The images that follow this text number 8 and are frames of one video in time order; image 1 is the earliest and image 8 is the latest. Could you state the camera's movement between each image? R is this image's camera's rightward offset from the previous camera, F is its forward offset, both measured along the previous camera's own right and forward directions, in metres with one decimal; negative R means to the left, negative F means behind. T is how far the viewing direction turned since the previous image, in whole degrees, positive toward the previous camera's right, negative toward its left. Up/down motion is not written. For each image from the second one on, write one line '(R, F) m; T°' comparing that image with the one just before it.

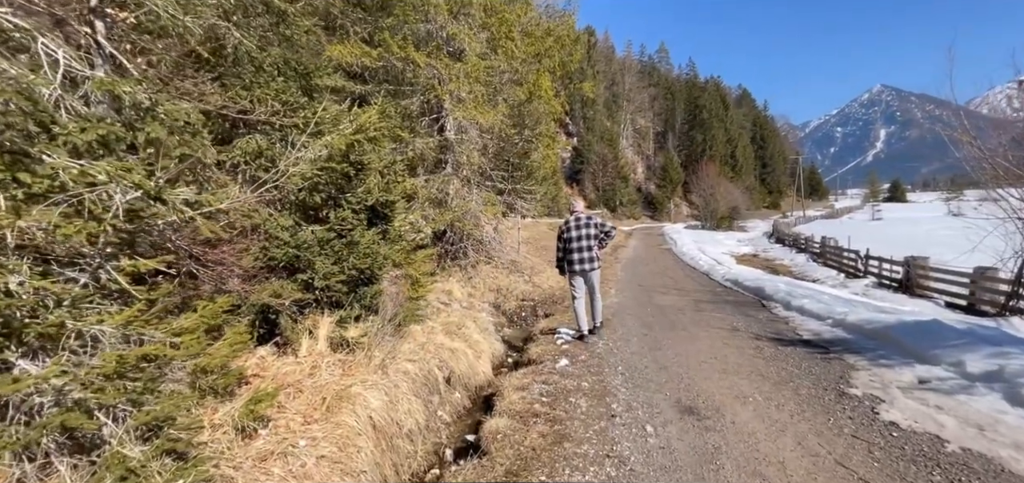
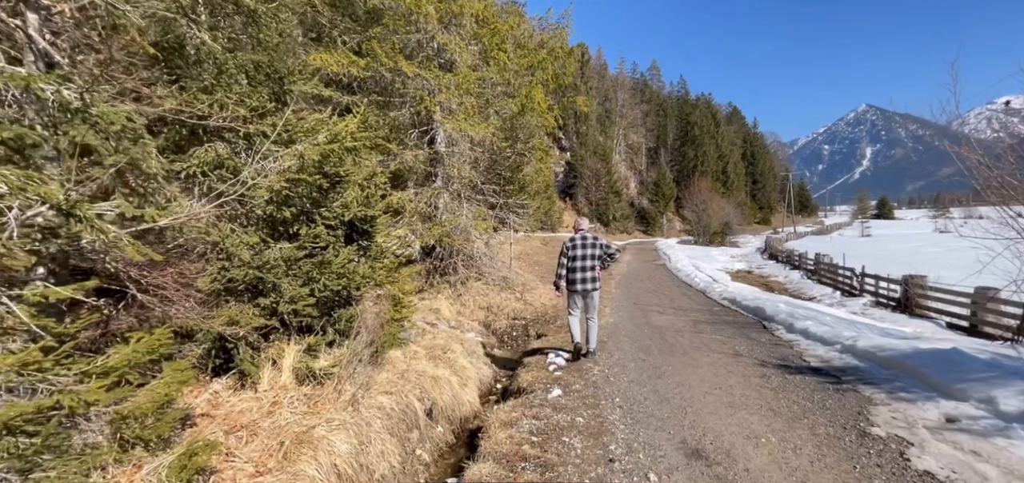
(0.0, +0.4) m; +1°
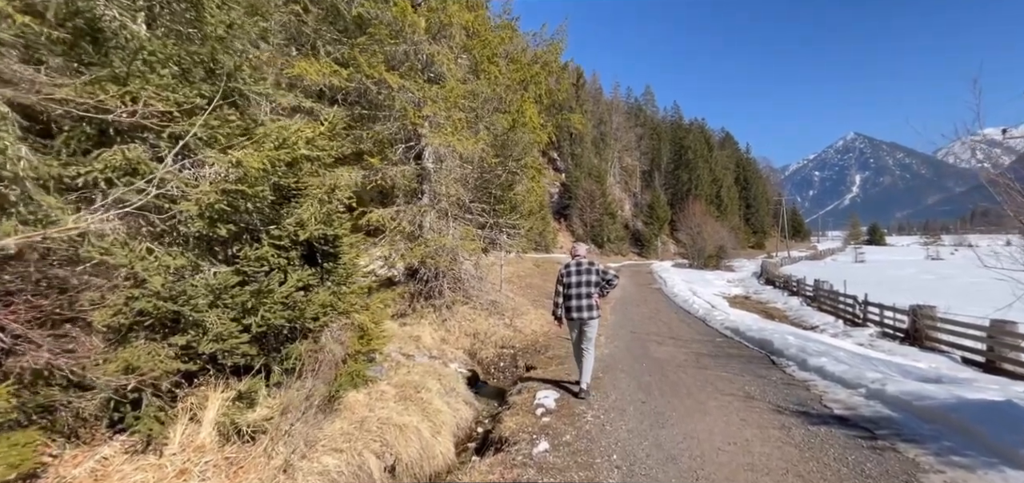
(+0.1, +0.7) m; +1°
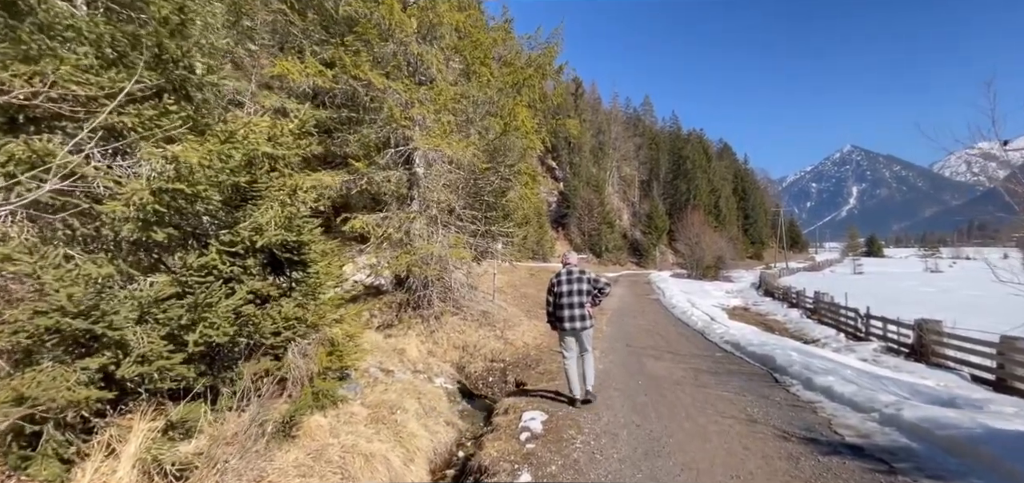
(+0.2, +0.4) m; 0°
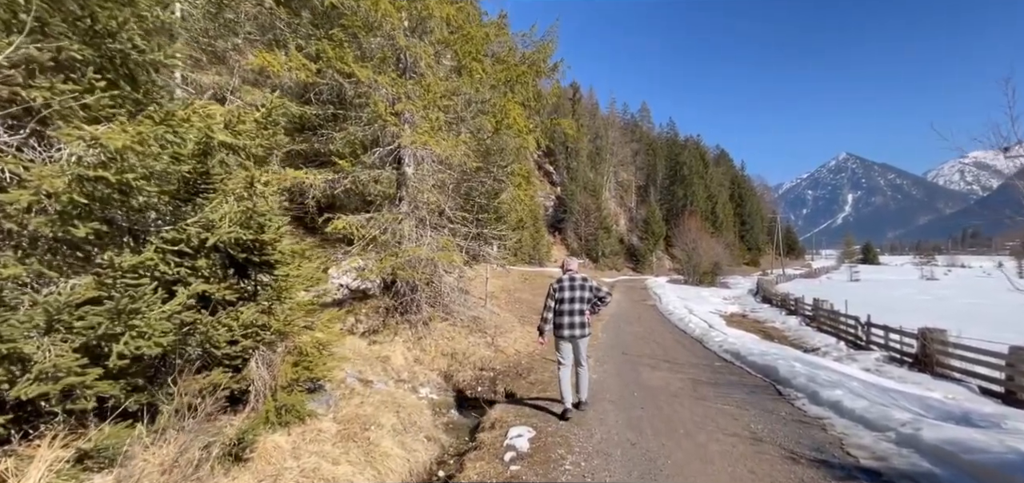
(+0.1, +0.4) m; 0°
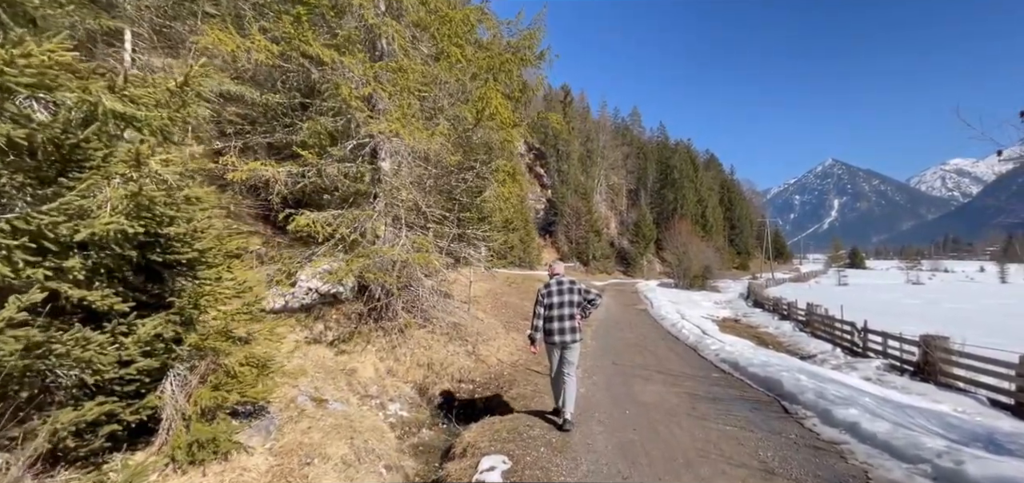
(+0.2, +0.7) m; +1°
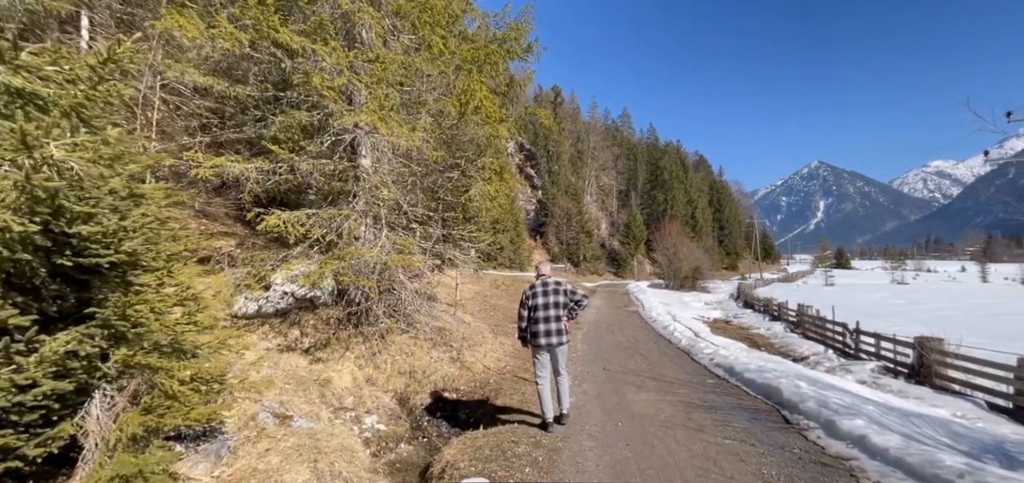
(+0.1, +0.4) m; +1°
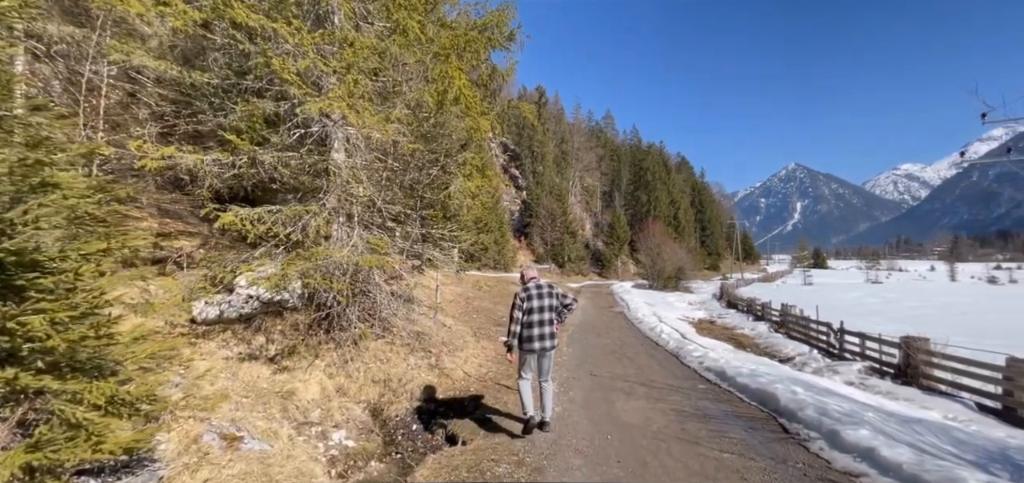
(0.0, +0.5) m; +2°
